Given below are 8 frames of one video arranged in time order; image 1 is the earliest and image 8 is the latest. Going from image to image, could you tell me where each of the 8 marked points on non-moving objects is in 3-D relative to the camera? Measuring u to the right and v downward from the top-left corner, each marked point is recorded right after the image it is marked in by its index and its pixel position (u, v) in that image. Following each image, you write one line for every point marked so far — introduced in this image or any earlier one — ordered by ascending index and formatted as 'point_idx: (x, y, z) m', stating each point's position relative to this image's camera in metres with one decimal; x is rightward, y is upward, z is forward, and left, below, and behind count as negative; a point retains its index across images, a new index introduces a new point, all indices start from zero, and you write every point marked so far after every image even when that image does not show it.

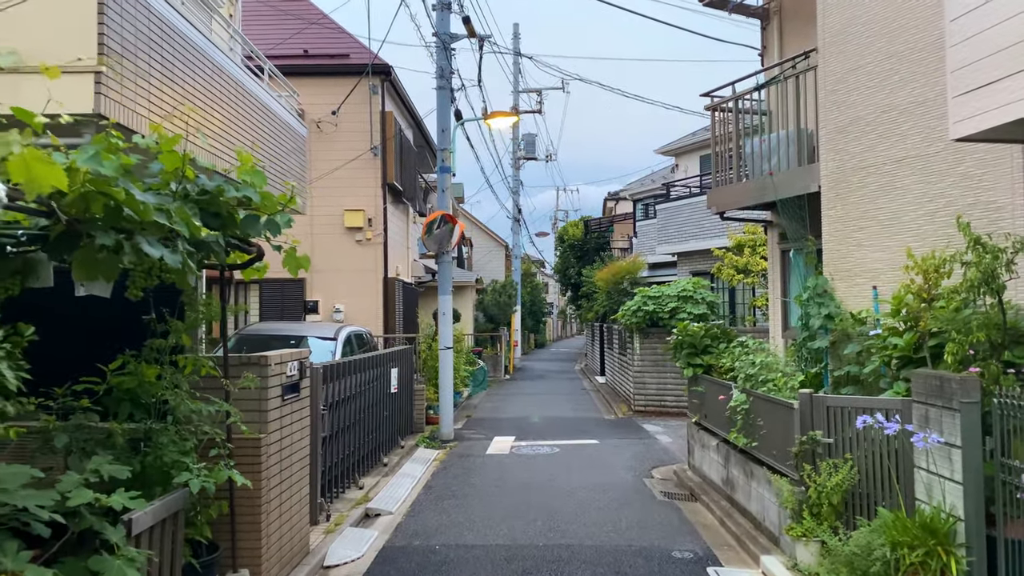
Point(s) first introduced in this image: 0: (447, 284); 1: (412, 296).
0: (-1.0, +0.1, +11.2) m
1: (-1.8, -0.1, +13.7) m
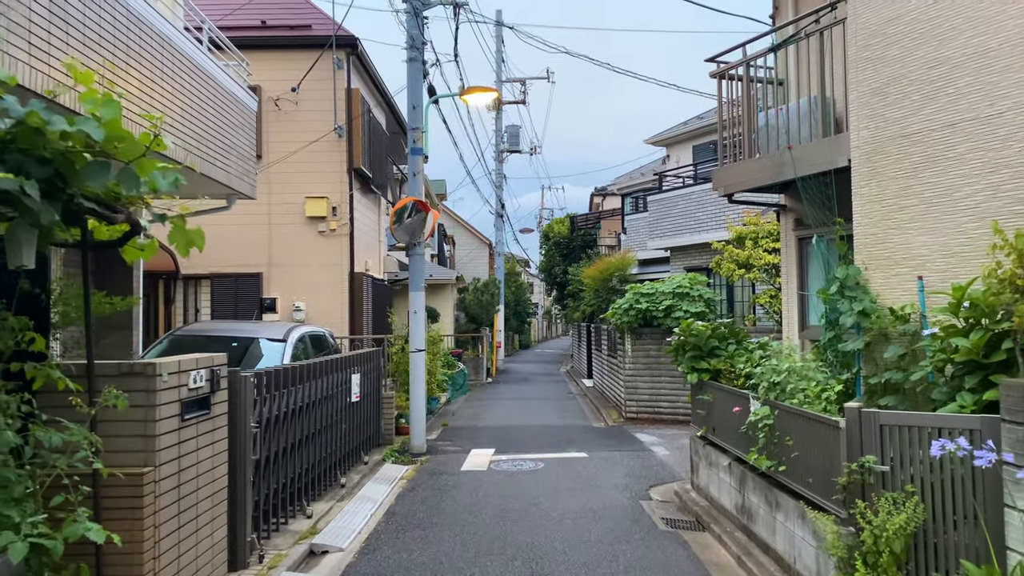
0: (-1.2, +0.2, +10.0) m
1: (-2.1, -0.1, +12.6) m
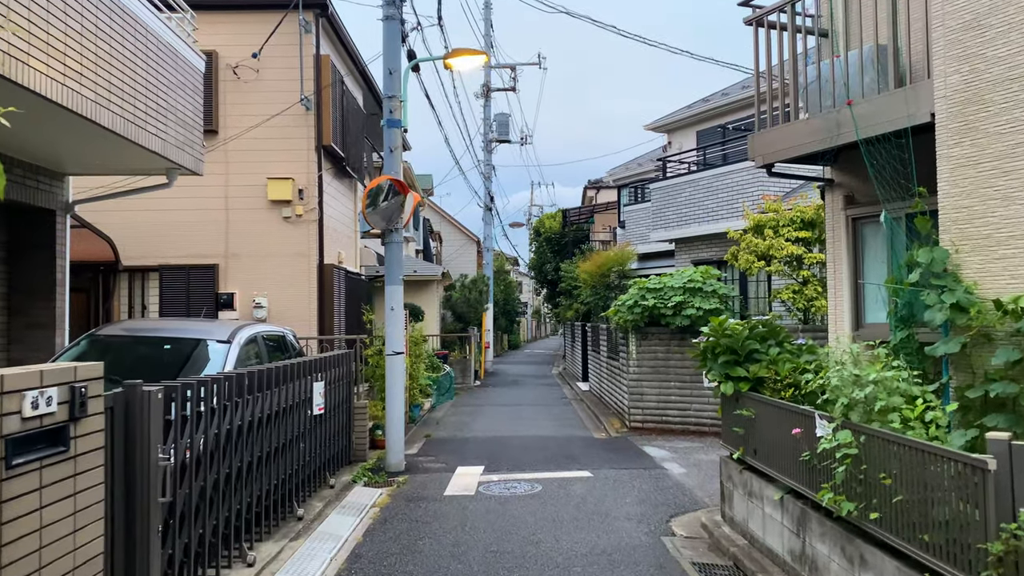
0: (-1.3, +0.2, +8.7) m
1: (-2.2, 0.0, +11.3) m
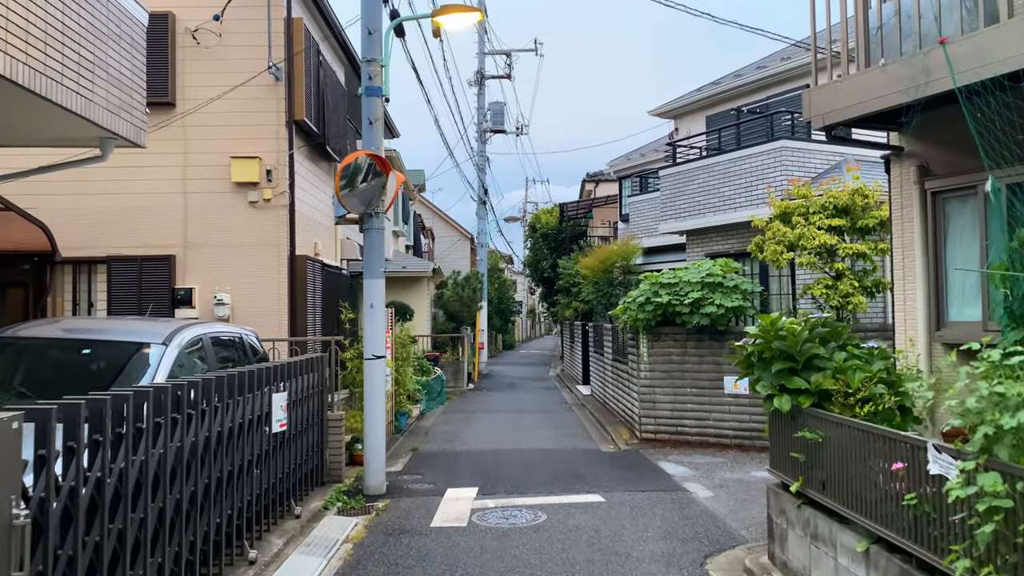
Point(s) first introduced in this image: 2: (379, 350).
0: (-1.3, +0.3, +7.6) m
1: (-2.3, 0.0, +10.1) m
2: (-1.3, -0.6, +7.3) m
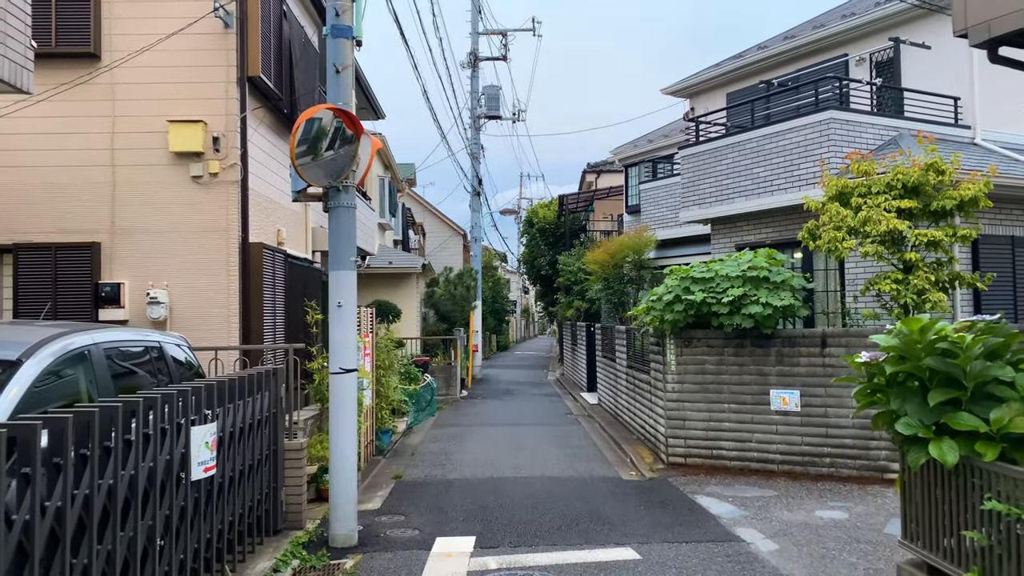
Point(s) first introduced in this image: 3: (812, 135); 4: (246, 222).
0: (-1.3, +0.3, +6.0) m
1: (-2.3, +0.1, +8.5) m
2: (-1.2, -0.6, +5.7) m
3: (+3.5, +1.8, +9.1) m
4: (-2.4, +0.6, +6.9) m
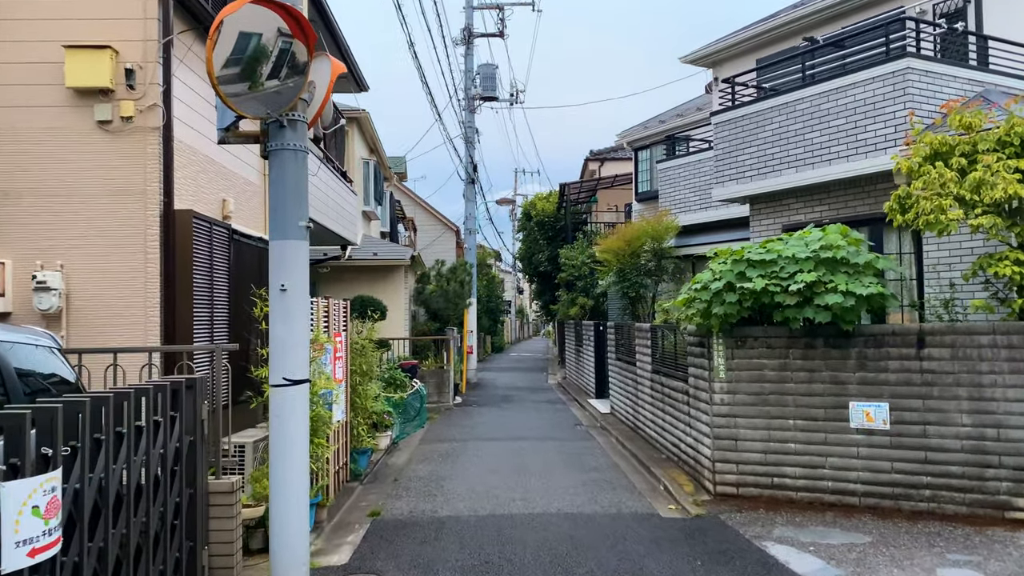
0: (-1.2, +0.5, +4.3) m
1: (-2.2, +0.2, +6.8) m
2: (-1.1, -0.4, +4.1) m
3: (+3.6, +1.9, +7.4) m
4: (-2.3, +0.7, +5.2) m
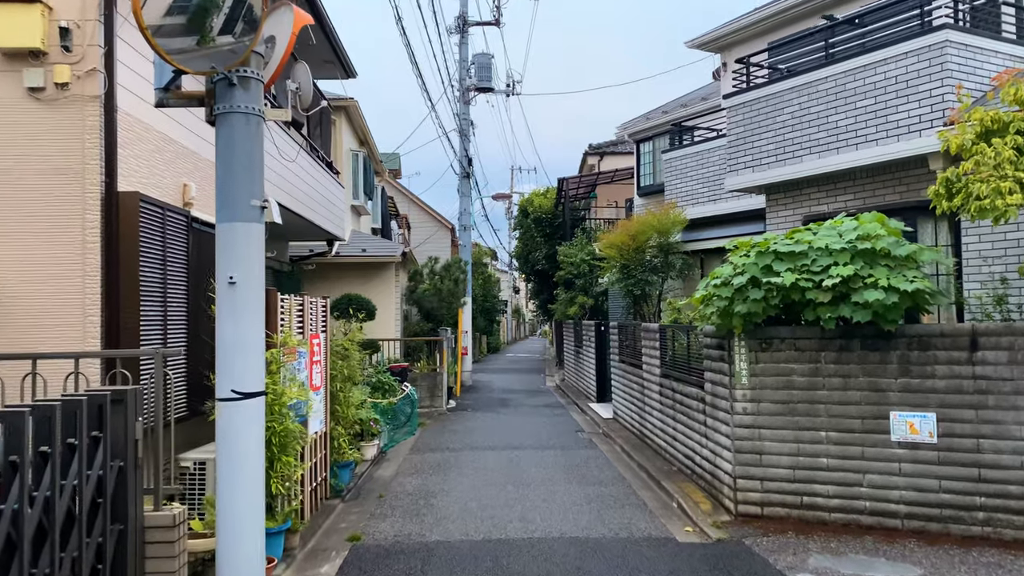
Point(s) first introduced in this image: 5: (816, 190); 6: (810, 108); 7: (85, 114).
0: (-1.2, +0.5, +3.6) m
1: (-2.2, +0.2, +6.1) m
2: (-1.1, -0.4, +3.4) m
3: (+3.6, +2.0, +6.8) m
4: (-2.3, +0.7, +4.5) m
5: (+3.0, +1.0, +7.7) m
6: (+3.0, +1.8, +7.7) m
7: (-2.4, +1.0, +4.4) m
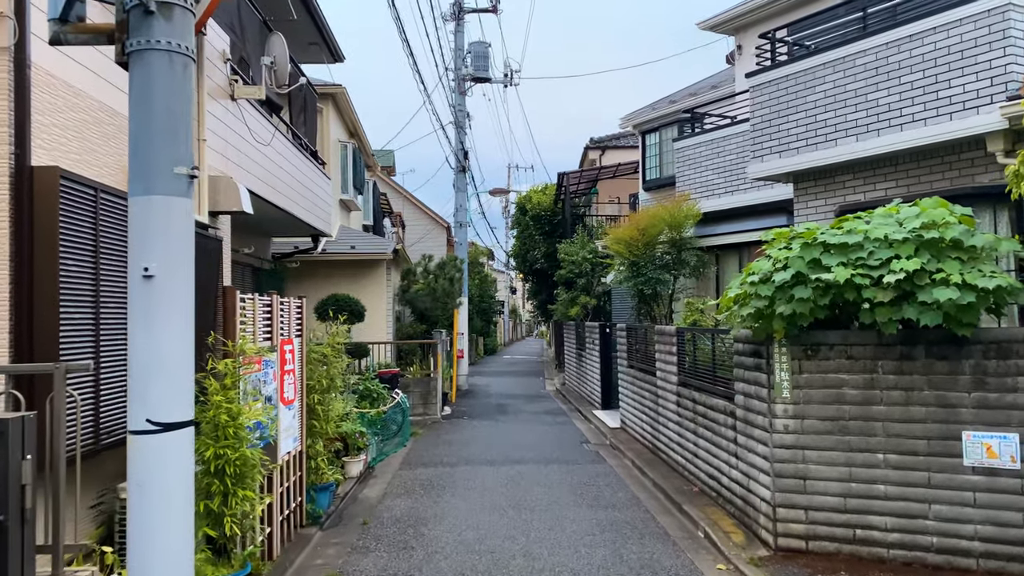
0: (-1.2, +0.5, +2.8) m
1: (-2.2, +0.3, +5.3) m
2: (-1.1, -0.4, +2.5) m
3: (+3.6, +2.0, +6.0) m
4: (-2.3, +0.8, +3.7) m
5: (+3.1, +1.0, +6.9) m
6: (+3.0, +1.8, +6.9) m
7: (-2.4, +1.0, +3.6) m
